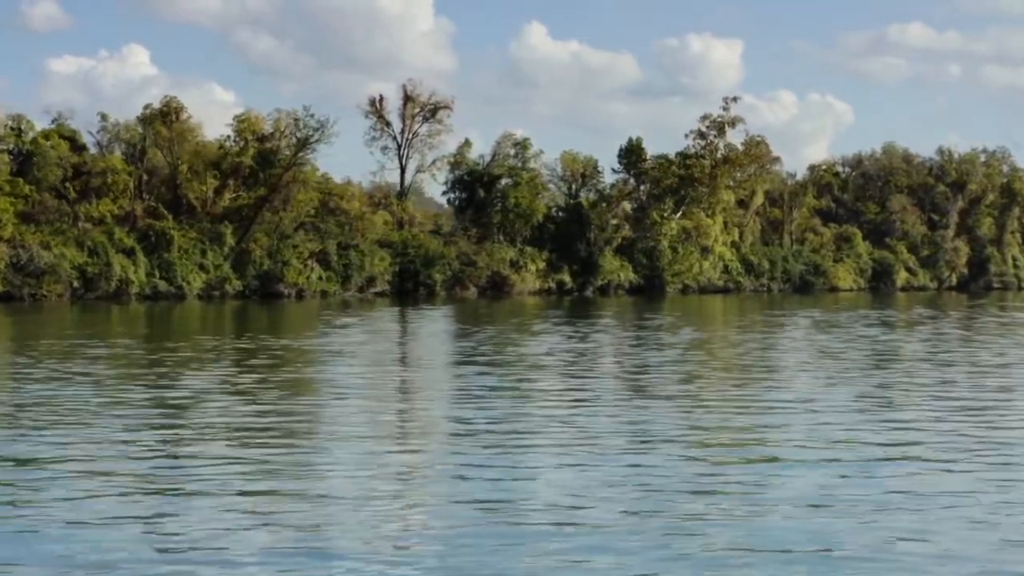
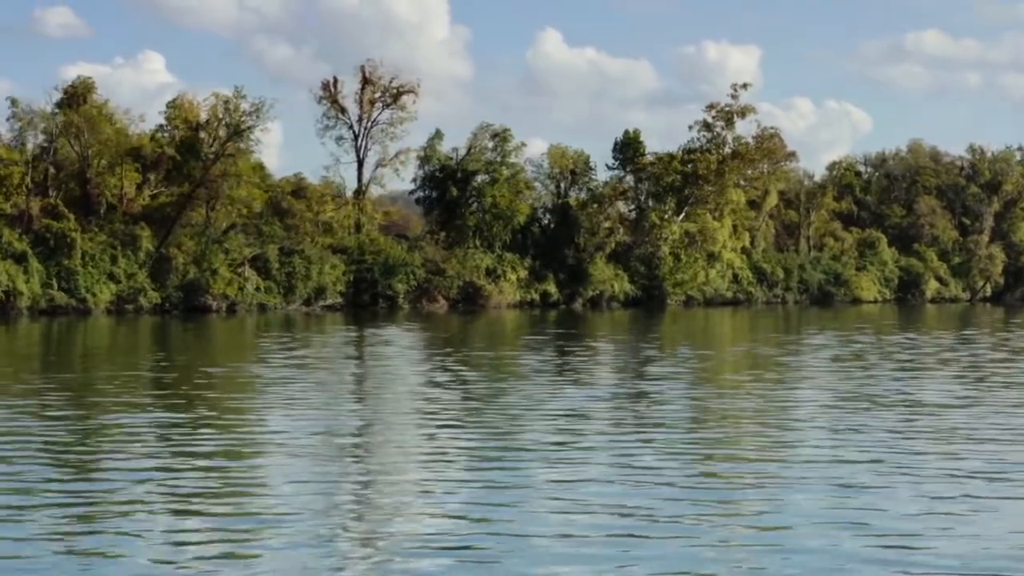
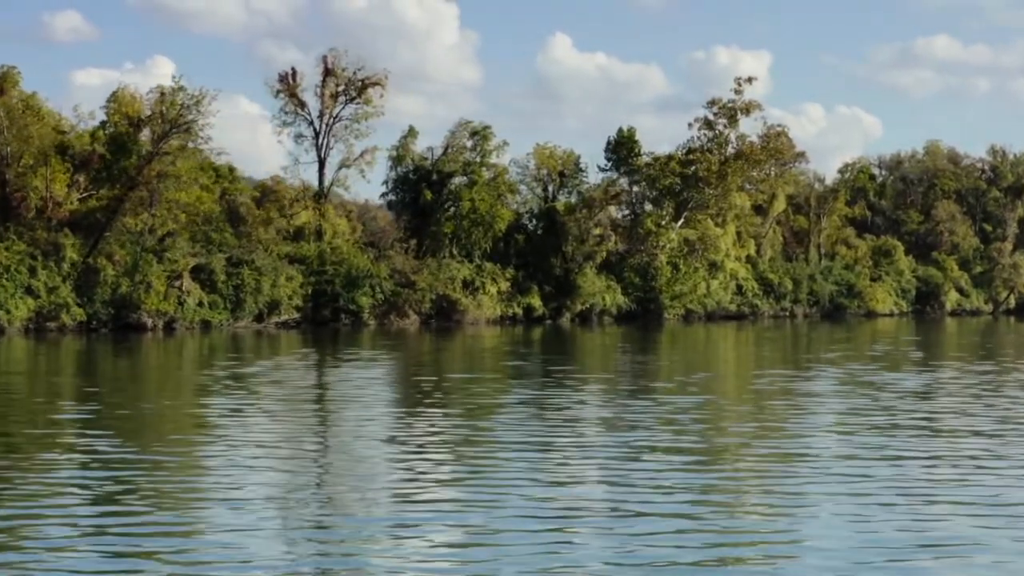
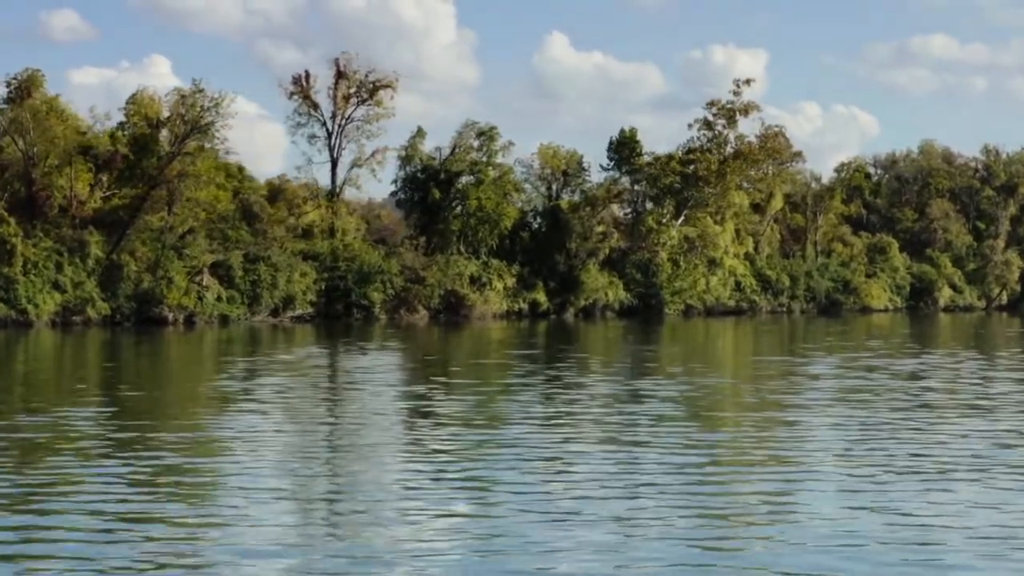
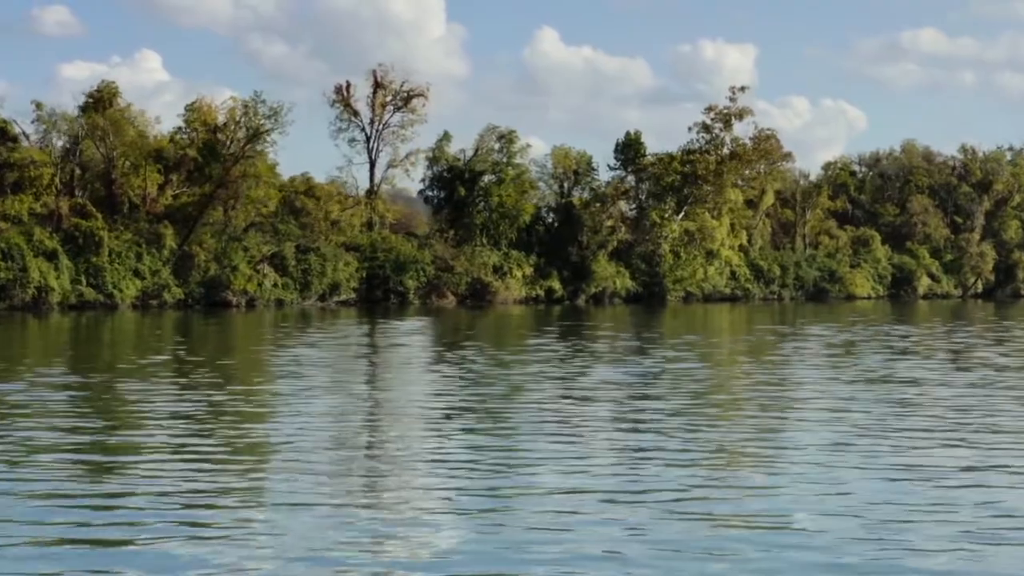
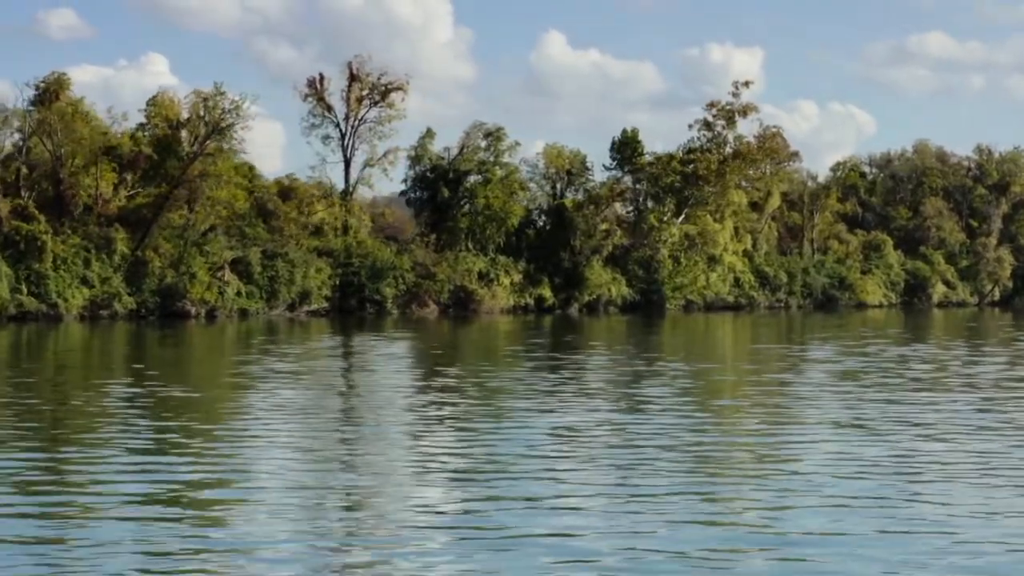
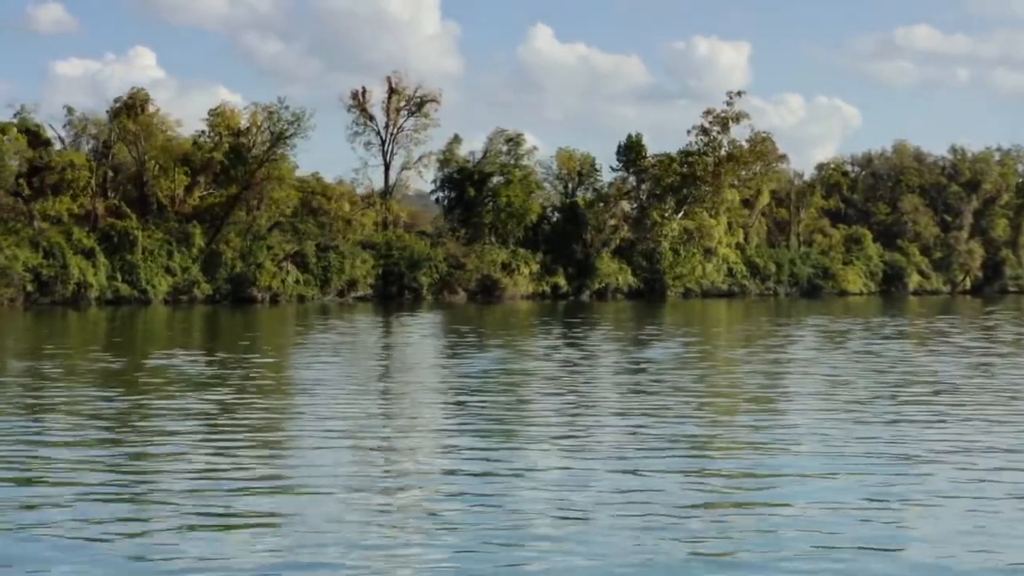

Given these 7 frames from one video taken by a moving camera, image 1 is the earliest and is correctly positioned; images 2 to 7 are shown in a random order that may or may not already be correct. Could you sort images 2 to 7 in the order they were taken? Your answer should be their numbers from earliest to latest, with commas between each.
7, 5, 2, 6, 4, 3
